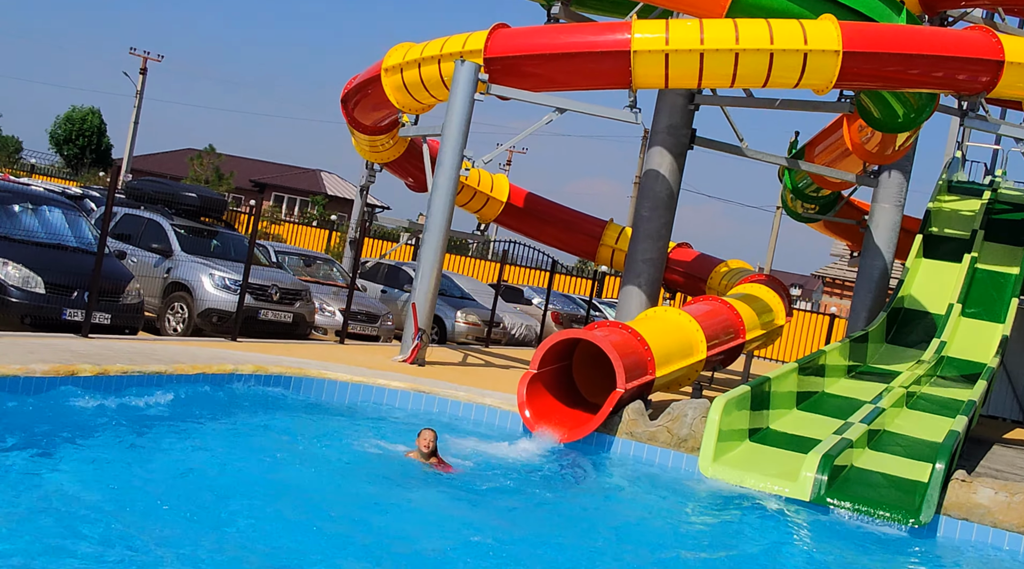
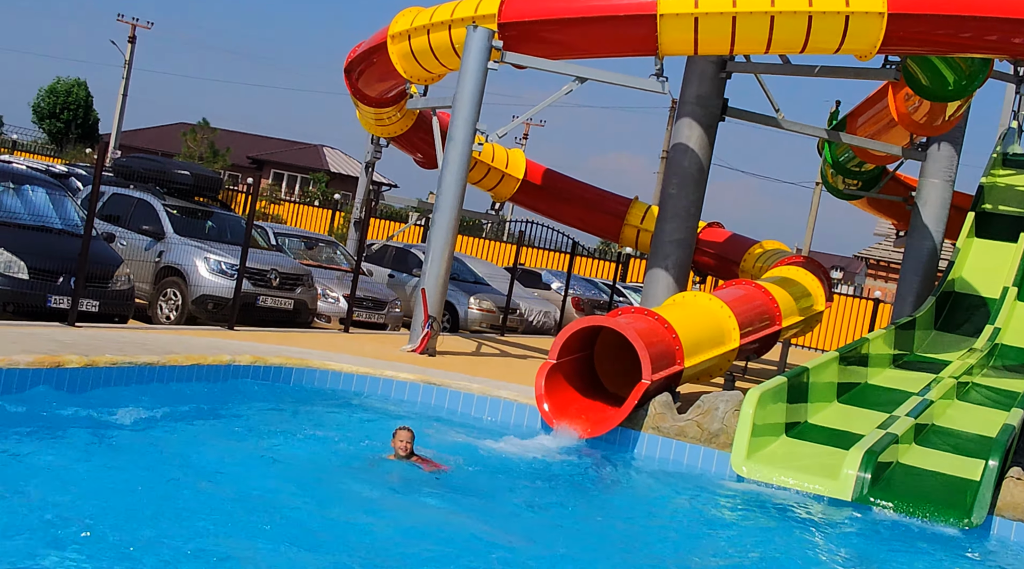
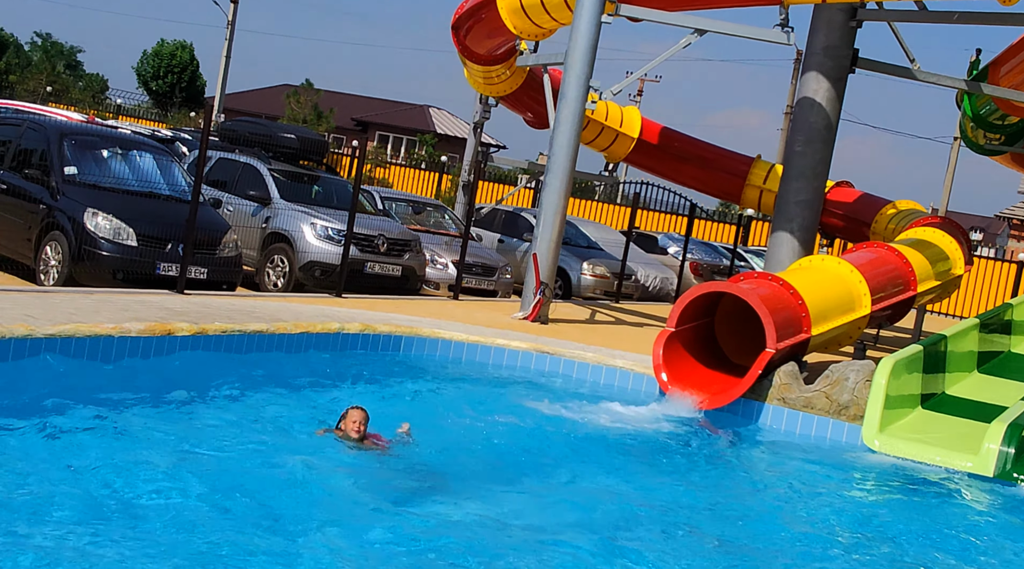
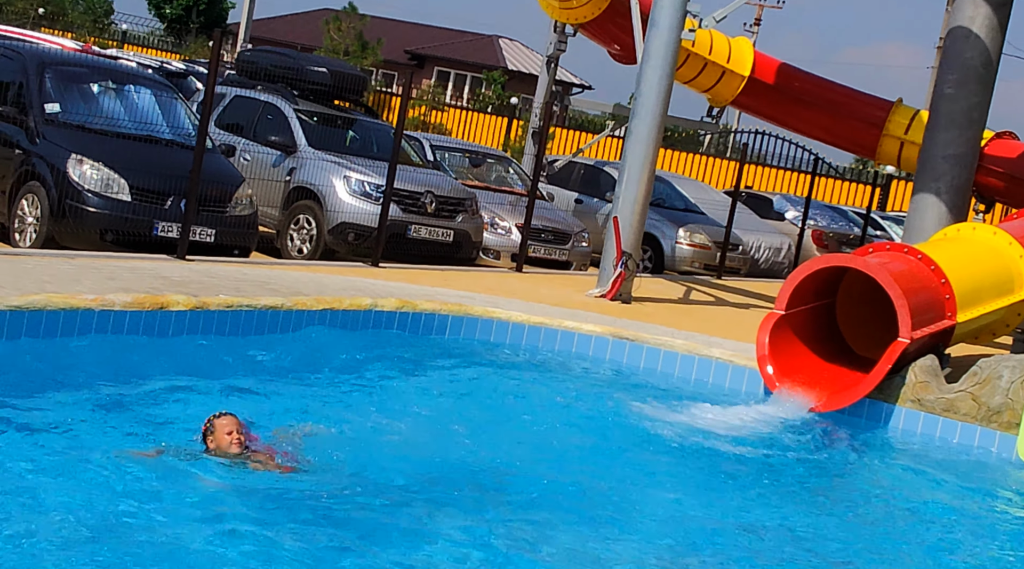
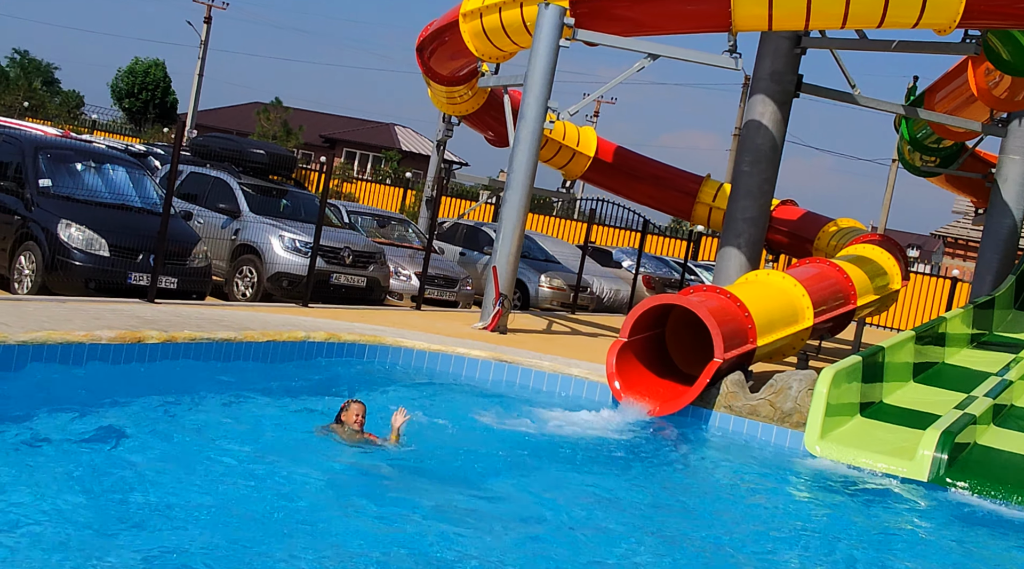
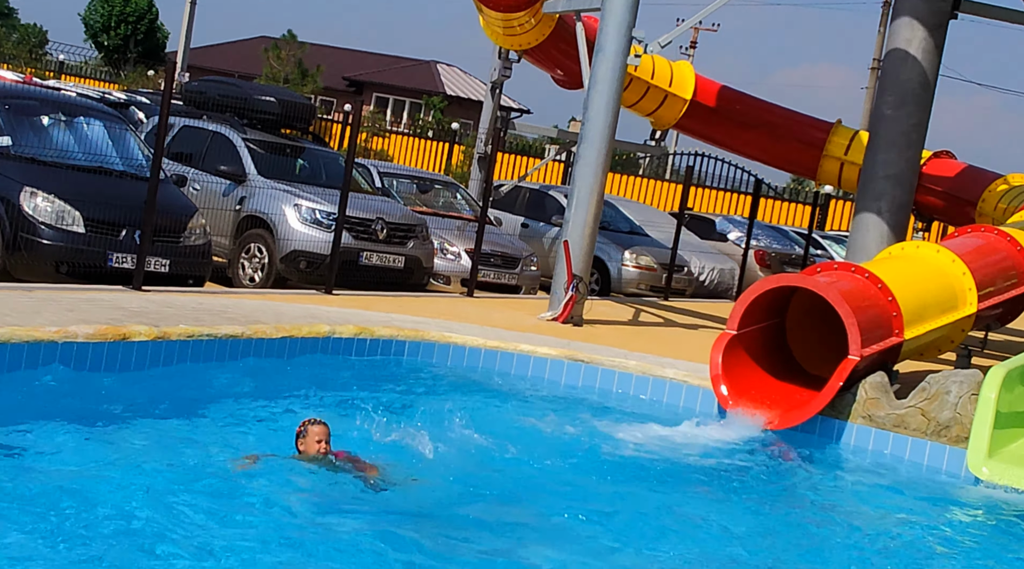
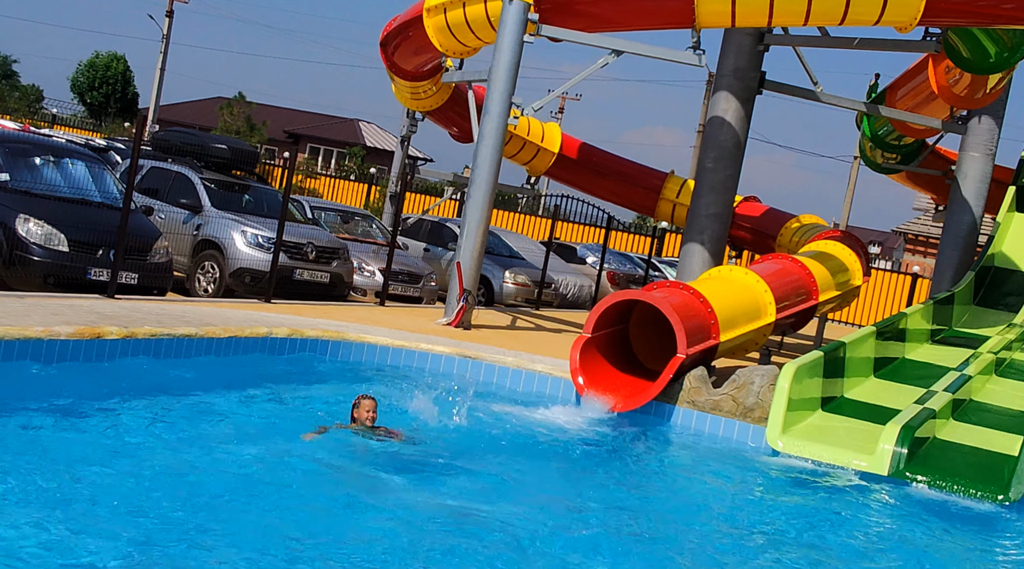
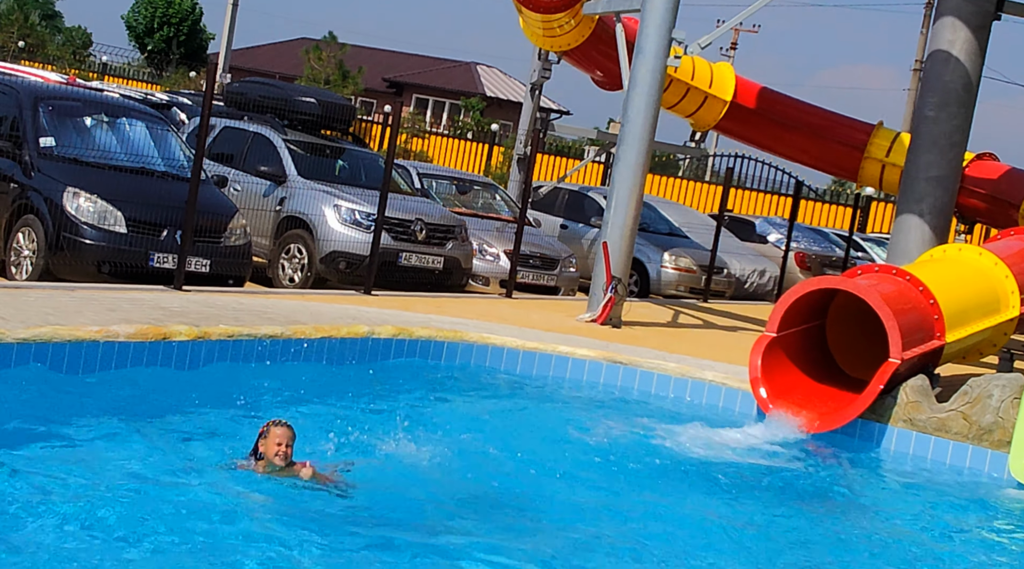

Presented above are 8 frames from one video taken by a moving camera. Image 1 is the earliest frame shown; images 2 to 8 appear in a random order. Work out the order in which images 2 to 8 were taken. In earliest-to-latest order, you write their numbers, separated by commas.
2, 7, 5, 3, 6, 8, 4
